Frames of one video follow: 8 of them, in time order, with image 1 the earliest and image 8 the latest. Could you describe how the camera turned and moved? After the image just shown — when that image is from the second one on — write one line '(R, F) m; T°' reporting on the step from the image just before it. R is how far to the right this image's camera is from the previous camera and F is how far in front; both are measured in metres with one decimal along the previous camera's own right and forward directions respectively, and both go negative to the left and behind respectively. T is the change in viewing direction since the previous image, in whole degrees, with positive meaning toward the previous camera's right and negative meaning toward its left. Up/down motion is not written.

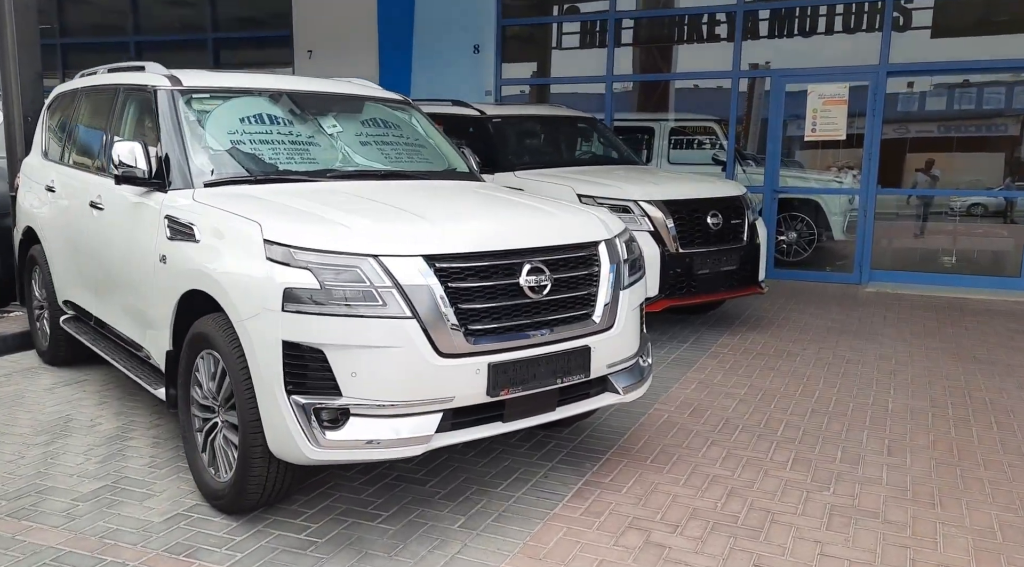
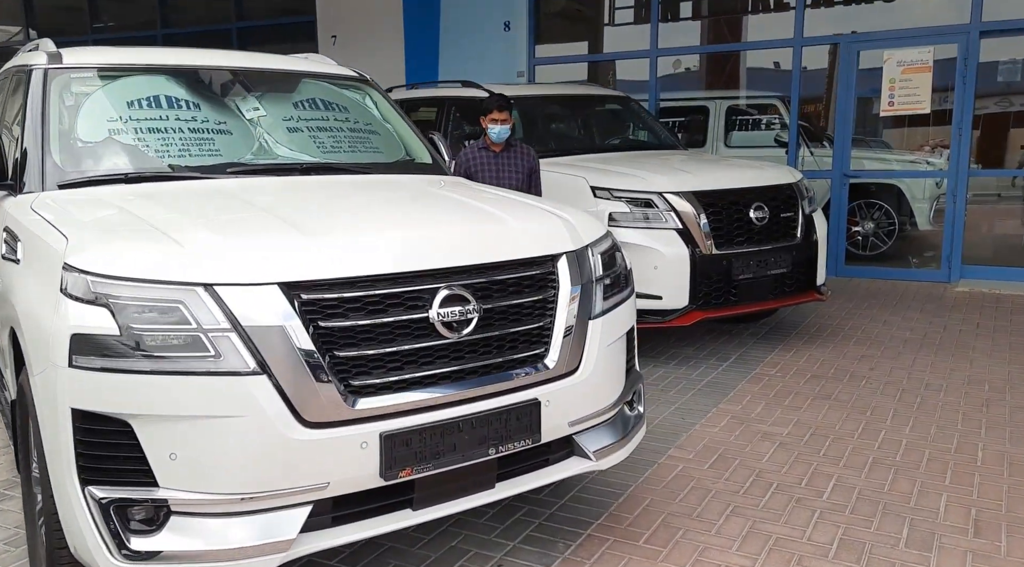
(+0.5, +1.0) m; -5°
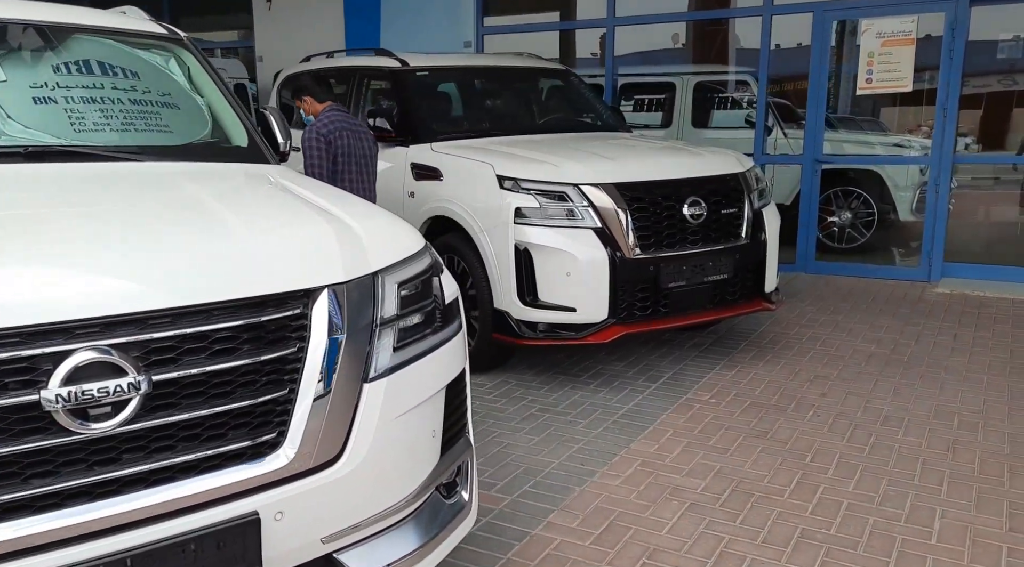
(+0.6, +0.9) m; 0°
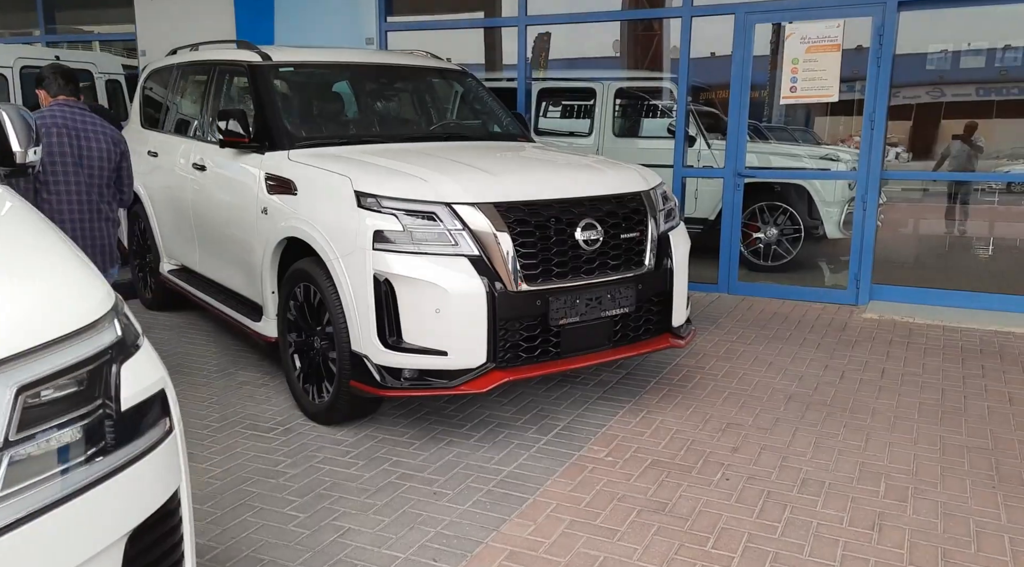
(+0.4, +0.7) m; +4°
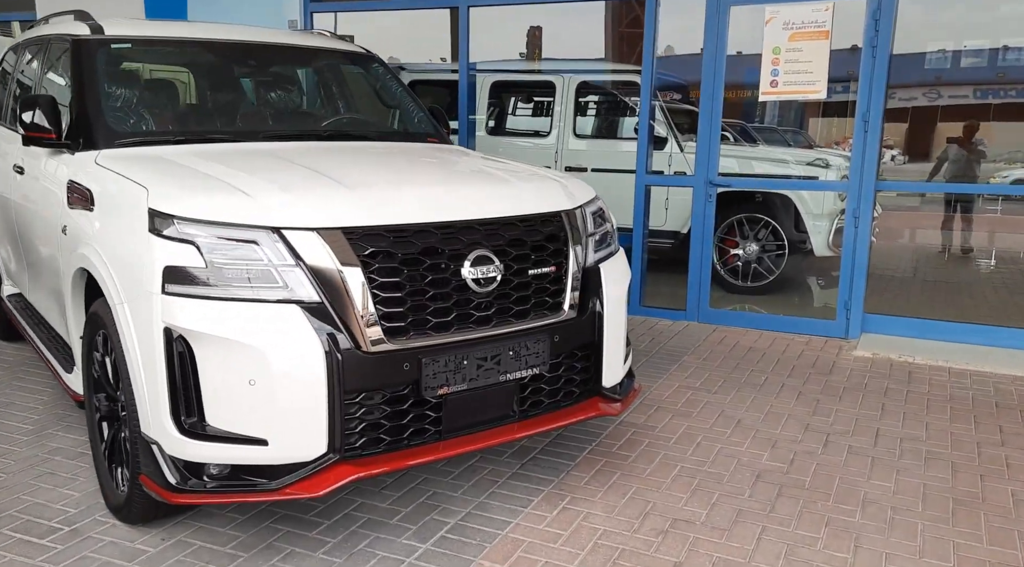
(+0.5, +1.1) m; 0°
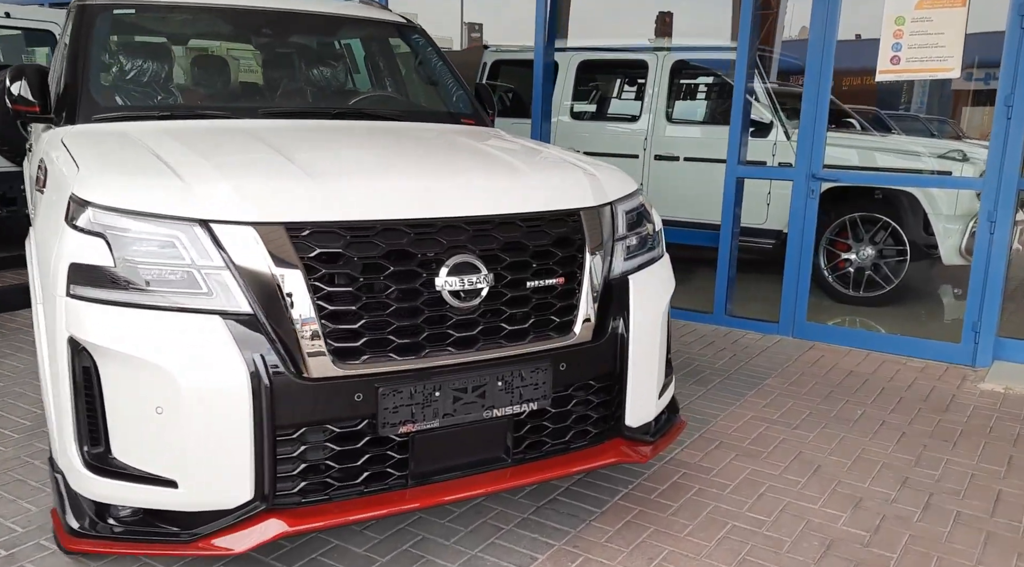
(+0.4, +0.7) m; -8°
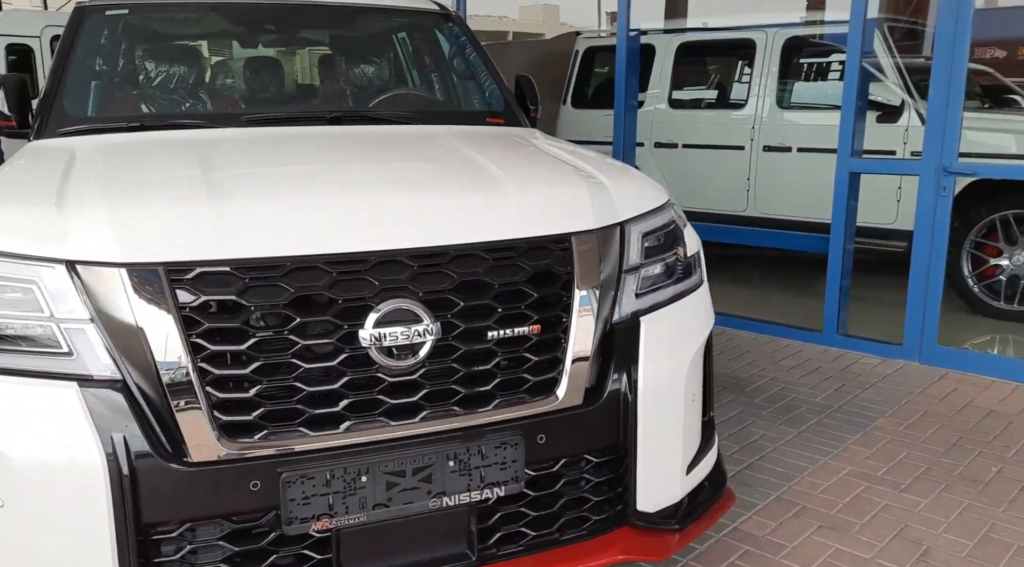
(+0.5, +0.6) m; -10°
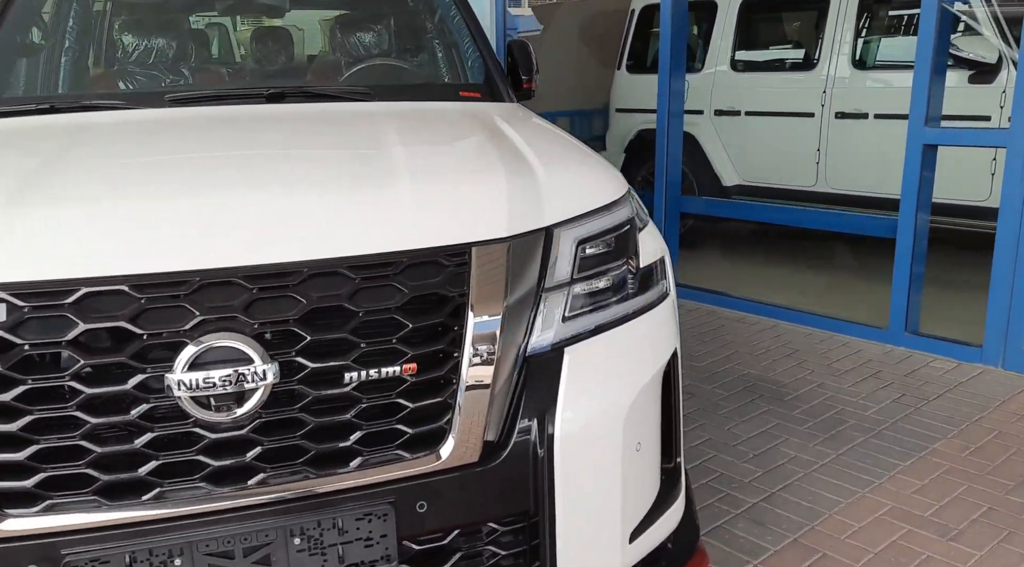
(+0.4, +0.5) m; -7°
